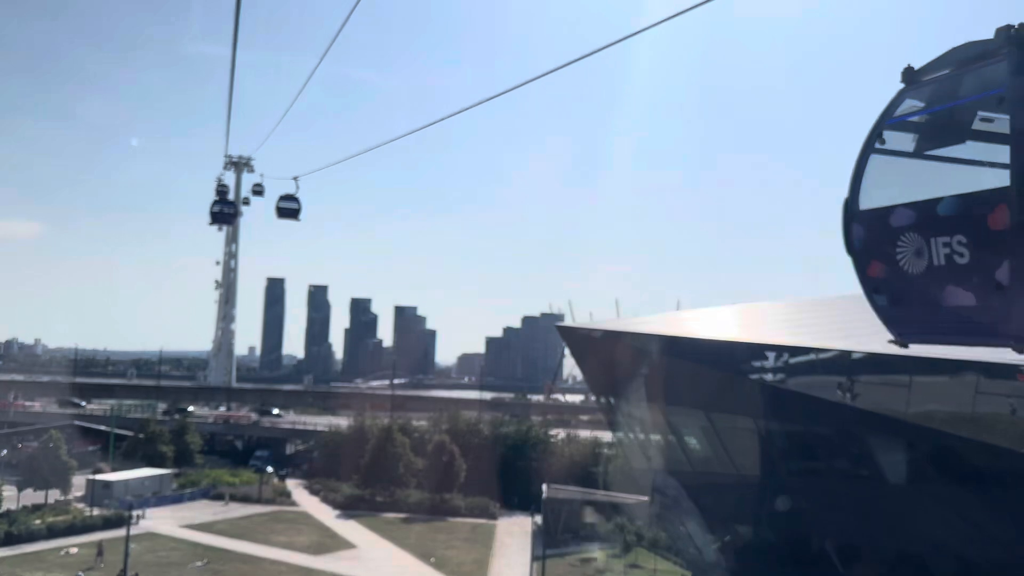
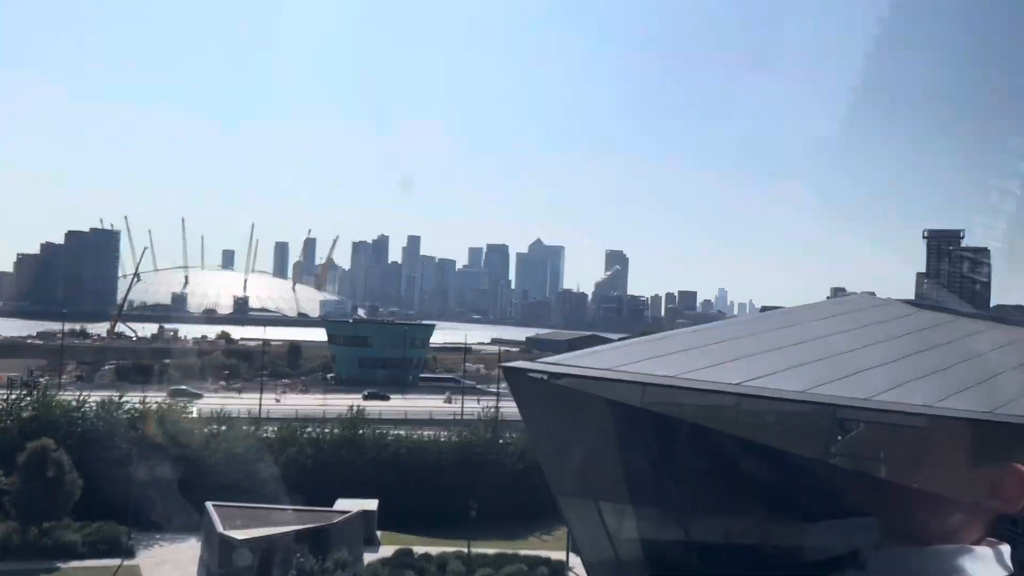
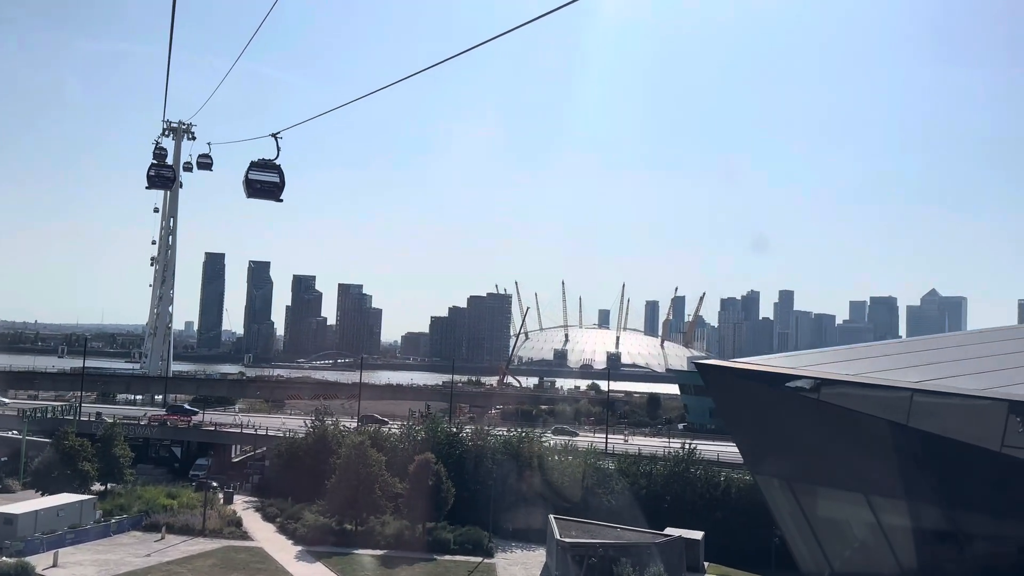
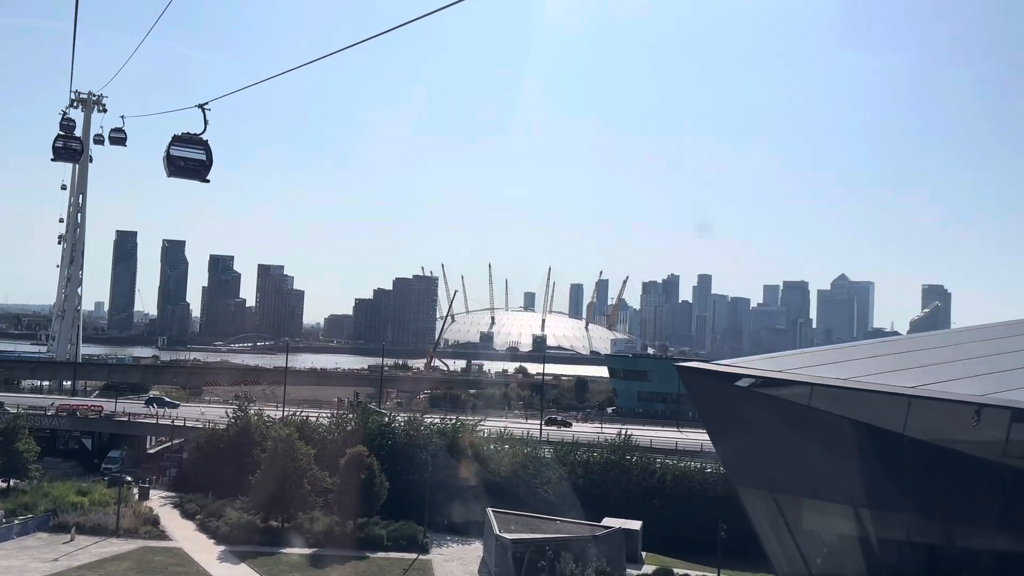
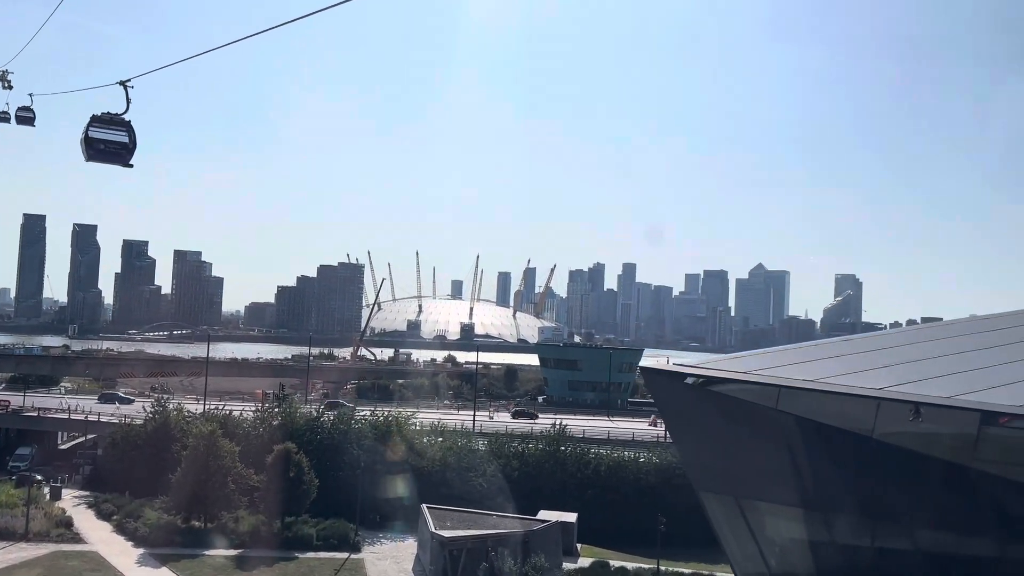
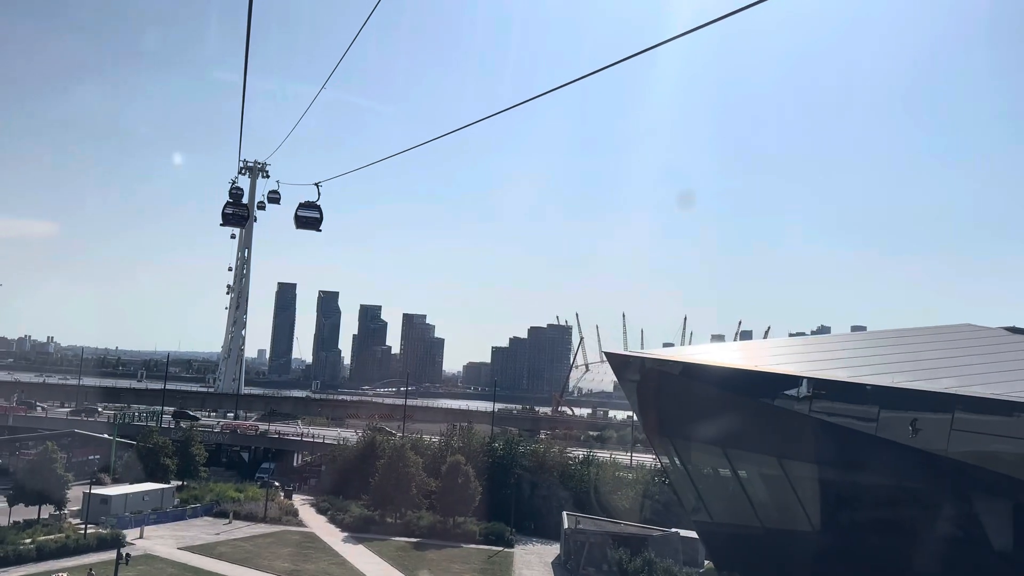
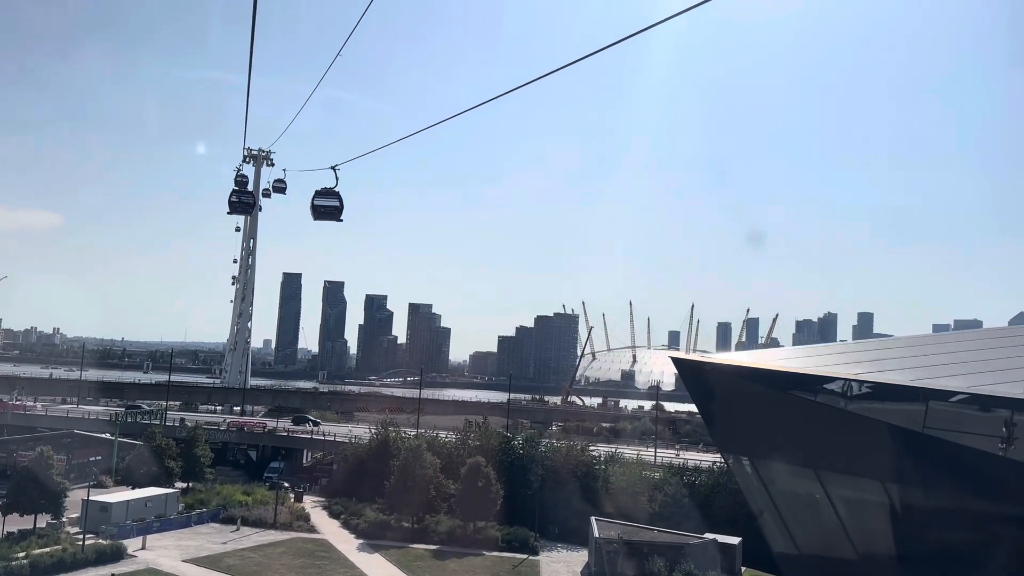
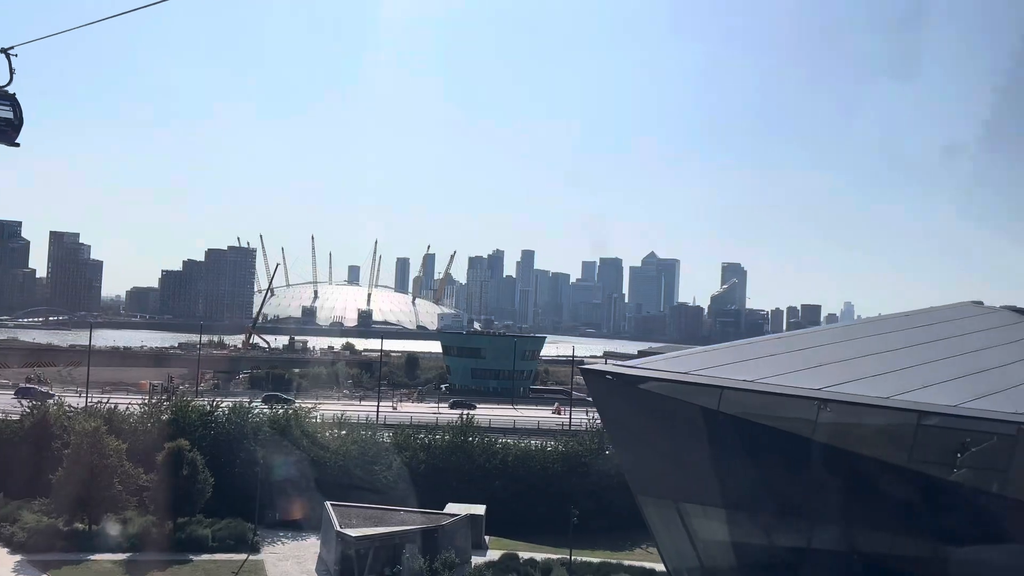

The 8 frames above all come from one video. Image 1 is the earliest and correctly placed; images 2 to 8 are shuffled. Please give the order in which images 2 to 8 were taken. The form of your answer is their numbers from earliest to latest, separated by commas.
6, 7, 3, 4, 5, 8, 2
